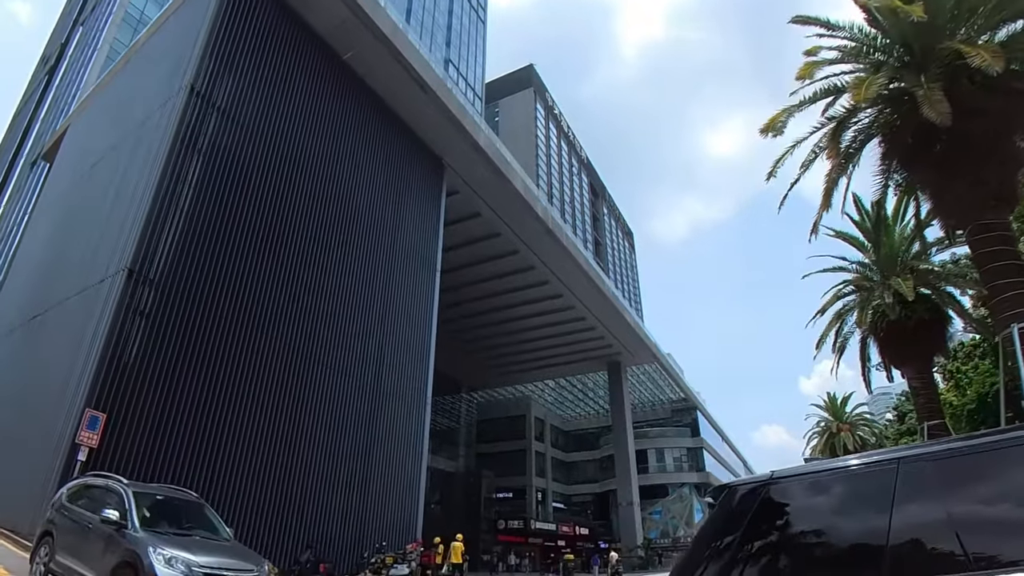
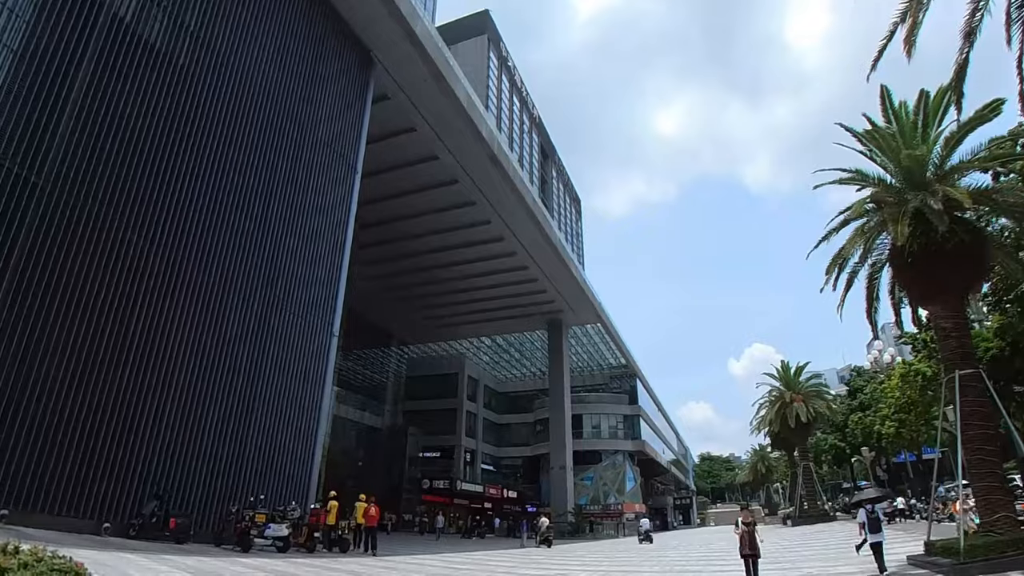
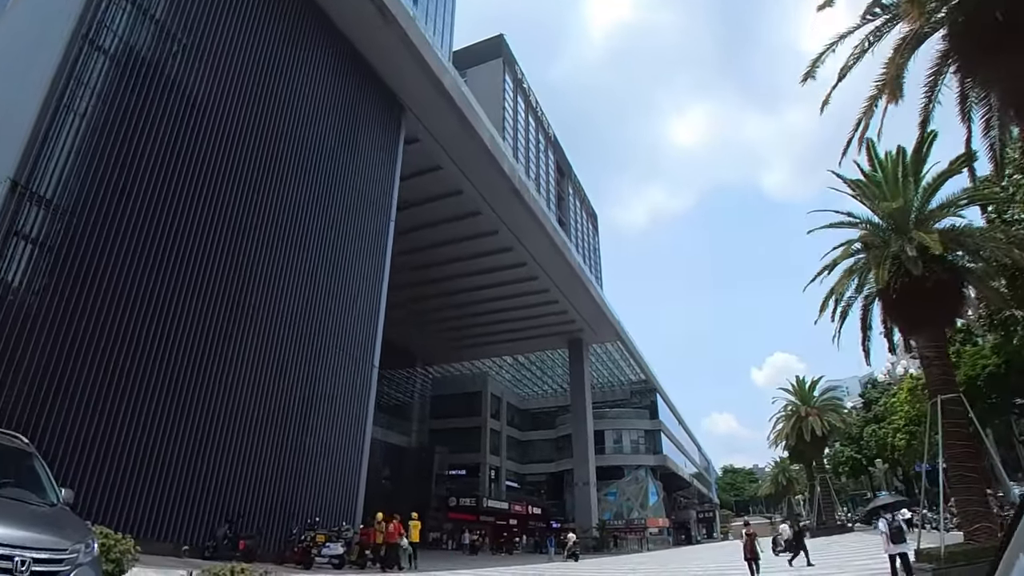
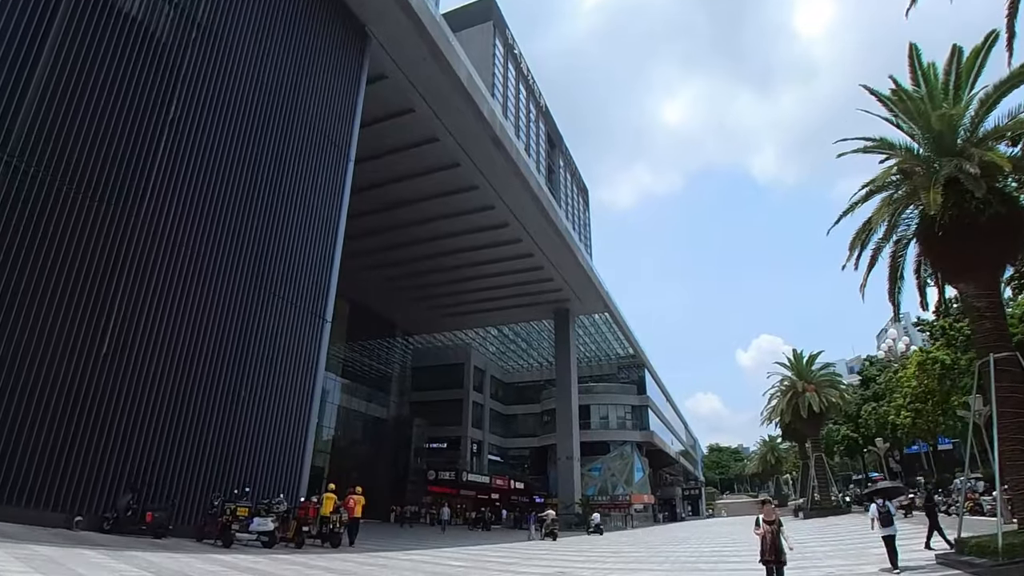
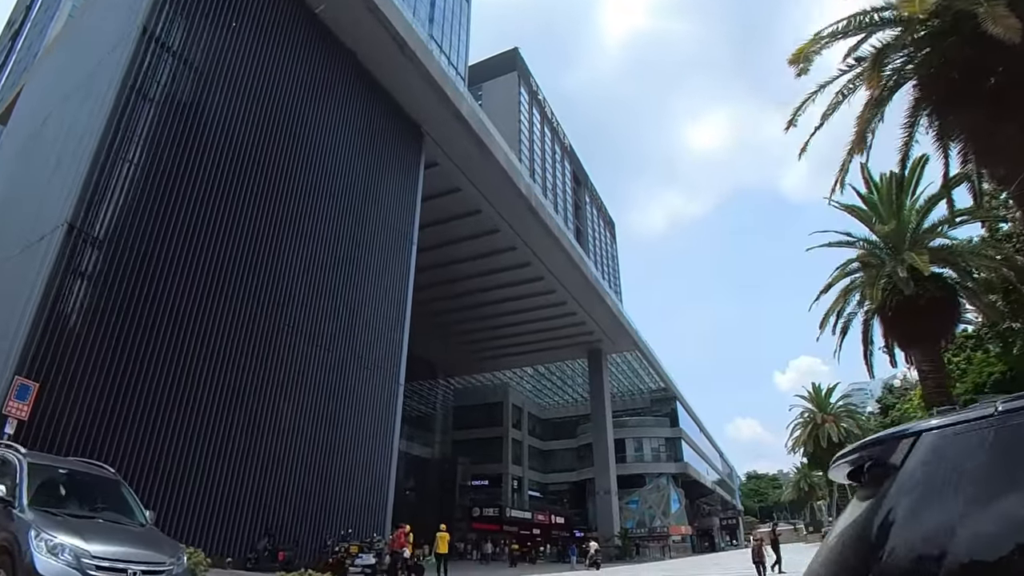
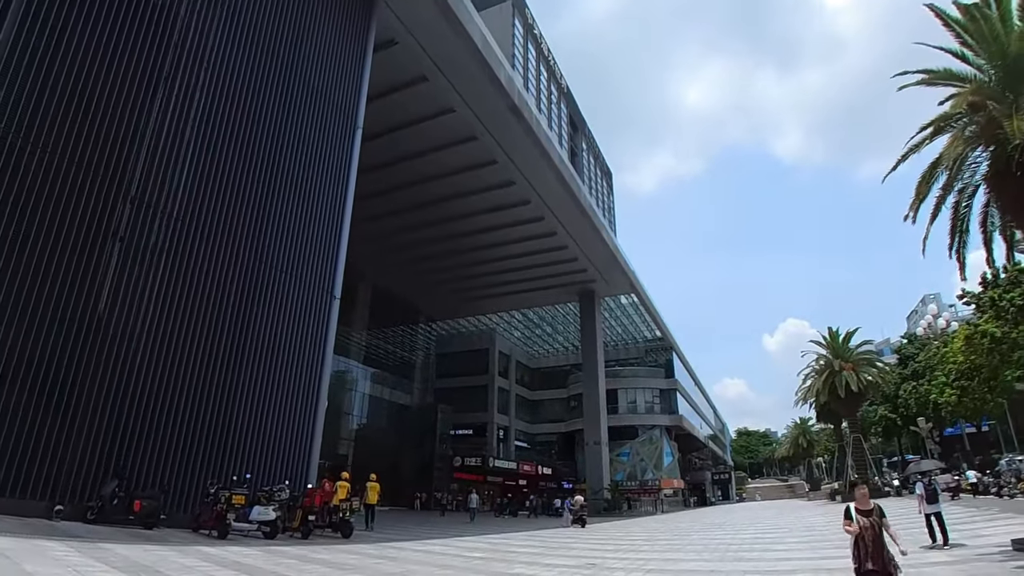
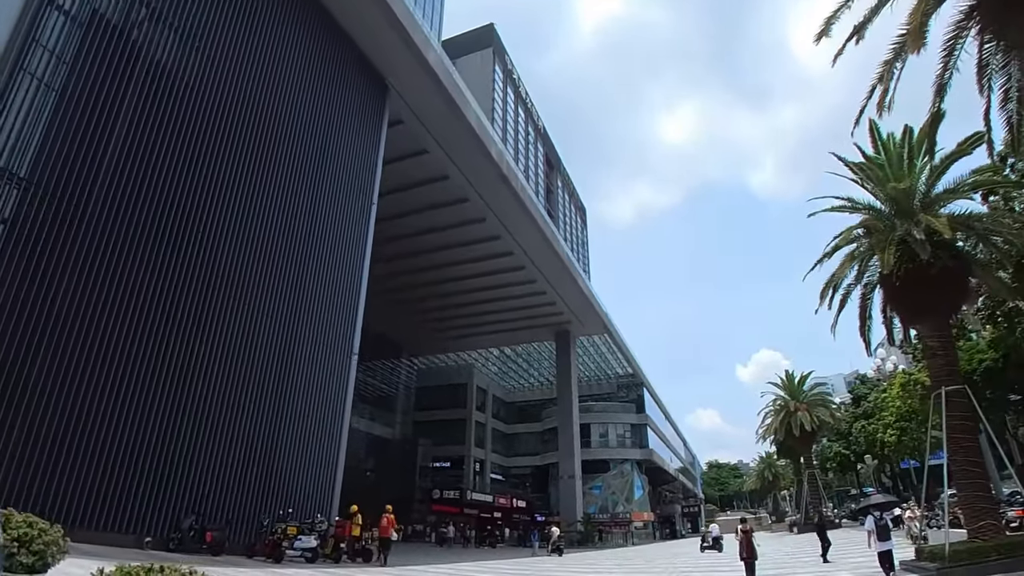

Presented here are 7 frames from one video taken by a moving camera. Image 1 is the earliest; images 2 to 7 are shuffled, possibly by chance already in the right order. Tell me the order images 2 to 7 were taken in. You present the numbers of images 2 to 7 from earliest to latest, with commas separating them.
5, 3, 7, 2, 4, 6
